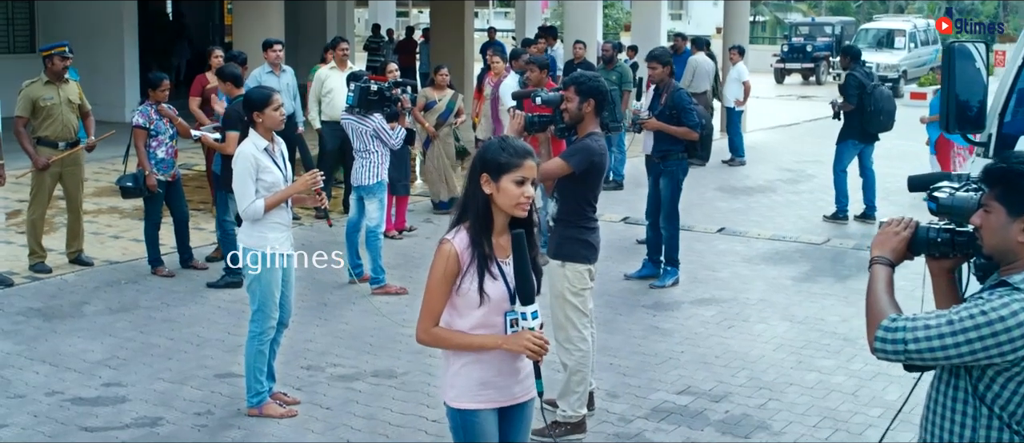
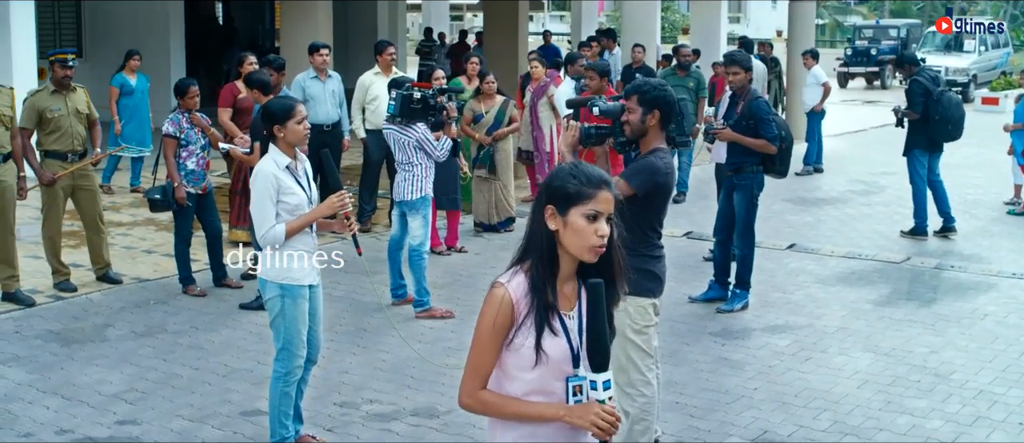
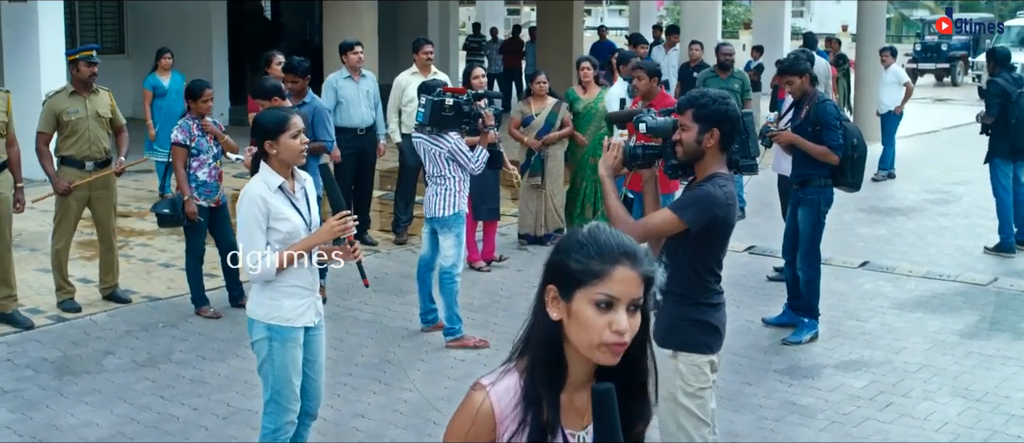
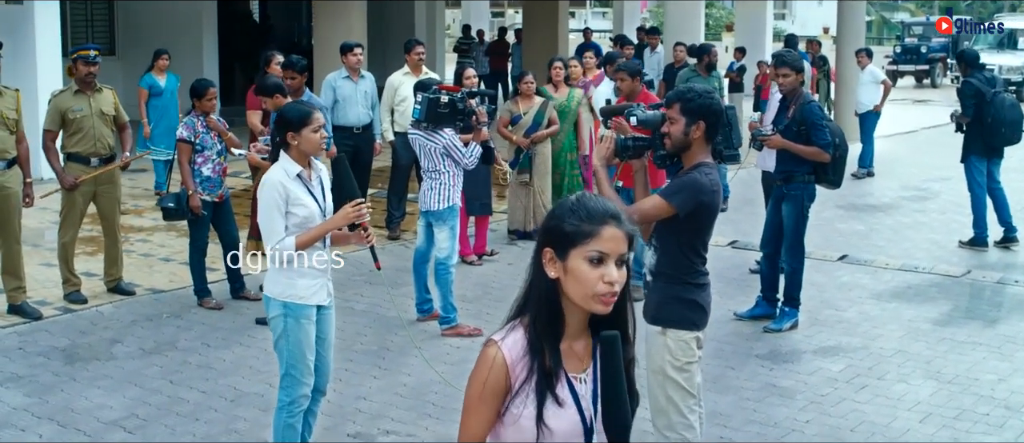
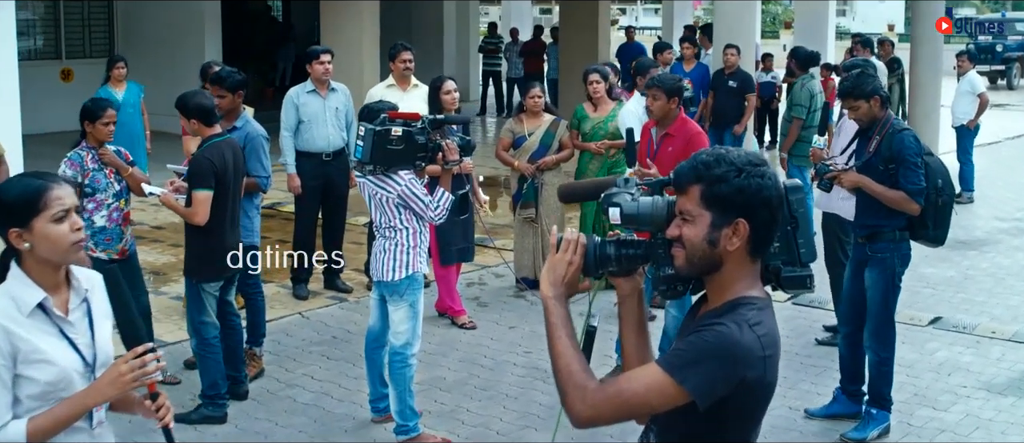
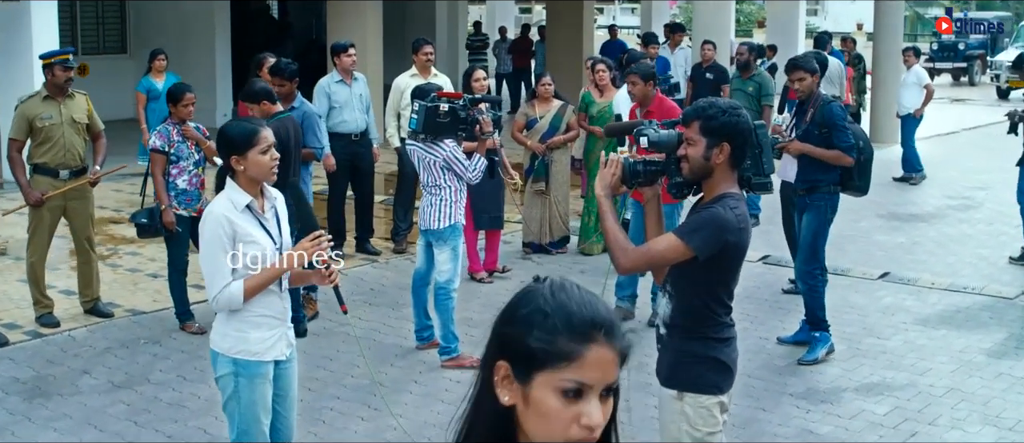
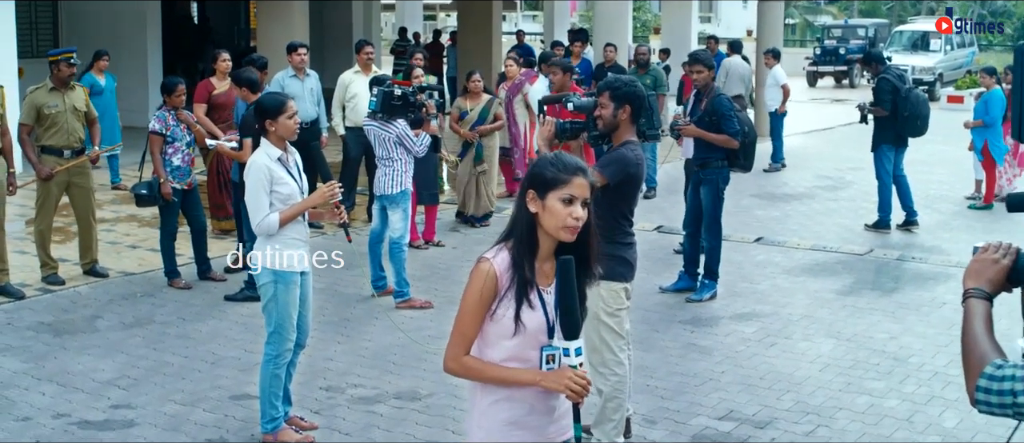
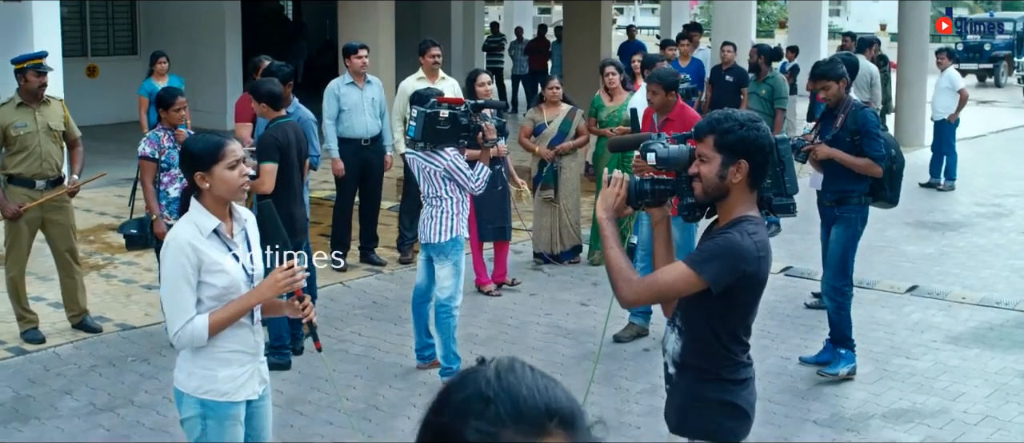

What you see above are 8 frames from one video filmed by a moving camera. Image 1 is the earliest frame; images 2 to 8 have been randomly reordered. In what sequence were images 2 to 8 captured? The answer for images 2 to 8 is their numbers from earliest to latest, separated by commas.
7, 2, 4, 3, 6, 8, 5
